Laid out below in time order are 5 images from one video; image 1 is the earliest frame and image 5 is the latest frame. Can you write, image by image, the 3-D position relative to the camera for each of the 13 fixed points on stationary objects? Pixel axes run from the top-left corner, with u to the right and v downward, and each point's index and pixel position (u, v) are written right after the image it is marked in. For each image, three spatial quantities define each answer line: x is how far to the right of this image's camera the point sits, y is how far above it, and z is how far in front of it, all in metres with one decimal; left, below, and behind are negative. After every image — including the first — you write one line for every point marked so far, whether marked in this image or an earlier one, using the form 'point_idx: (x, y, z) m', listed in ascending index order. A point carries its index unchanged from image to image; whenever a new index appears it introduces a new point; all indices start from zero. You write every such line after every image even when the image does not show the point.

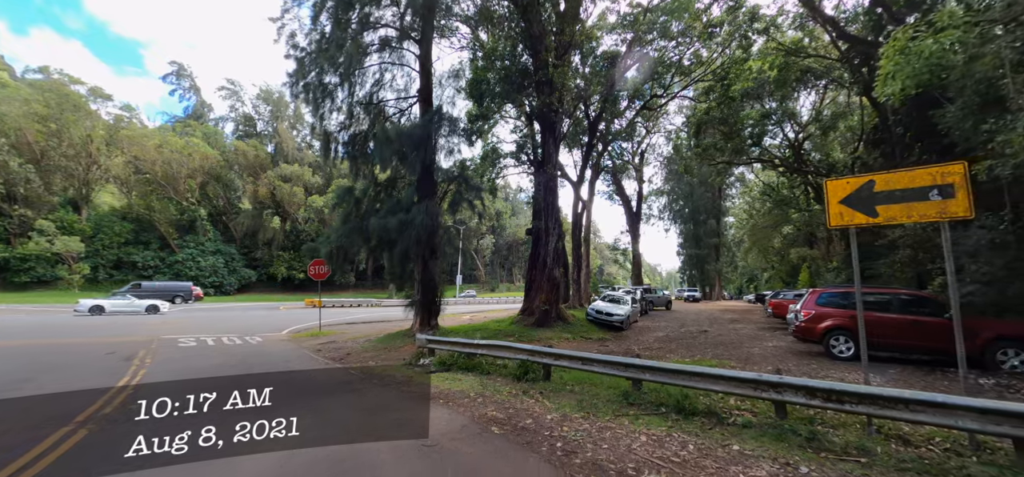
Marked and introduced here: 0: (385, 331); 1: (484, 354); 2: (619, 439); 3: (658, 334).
0: (-4.4, -3.3, +14.3) m
1: (-0.5, -2.0, +7.3) m
2: (+1.0, -1.8, +3.8) m
3: (+5.0, -3.3, +14.1) m
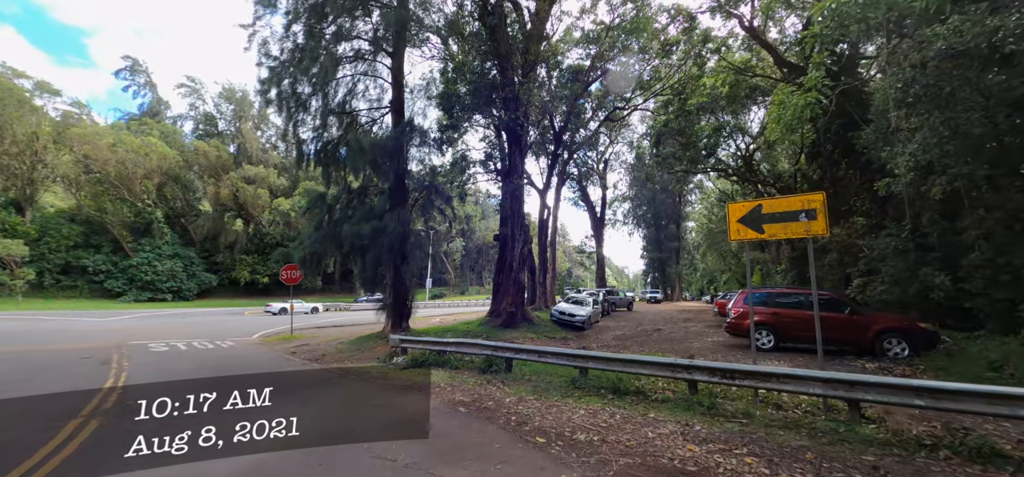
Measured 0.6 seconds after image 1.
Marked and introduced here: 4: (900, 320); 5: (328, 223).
0: (-5.6, -3.5, +14.7) m
1: (-1.2, -2.2, +8.0) m
2: (+0.5, -2.0, +4.7) m
3: (+3.9, -3.5, +15.2) m
4: (+7.9, -1.6, +8.6) m
5: (-6.3, +0.5, +14.0) m
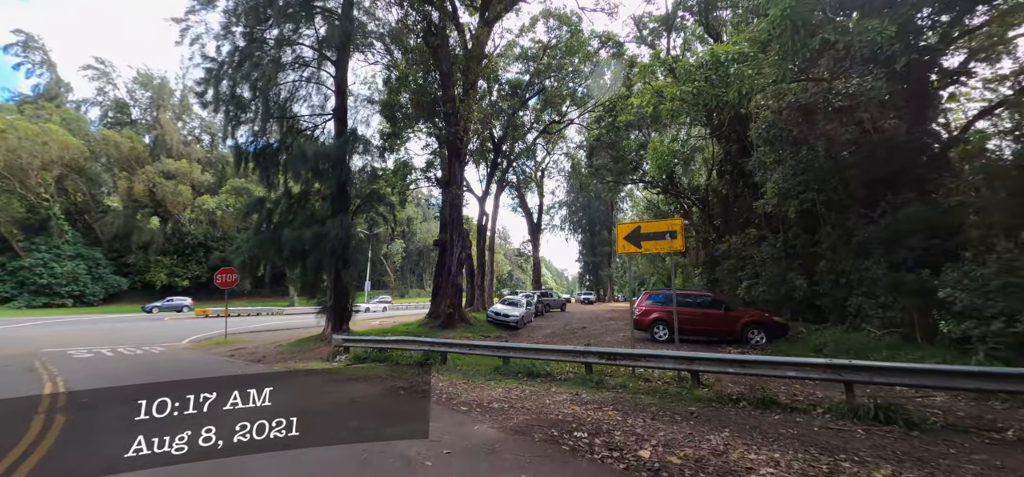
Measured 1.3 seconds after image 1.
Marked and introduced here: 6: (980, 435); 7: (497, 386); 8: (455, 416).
0: (-7.9, -3.6, +14.9) m
1: (-2.6, -2.4, +8.8) m
2: (-0.4, -2.1, +5.8) m
3: (+1.4, -3.8, +16.7) m
4: (+6.3, -1.9, +10.7) m
5: (-8.4, +0.4, +14.1) m
6: (+4.7, -1.9, +4.1) m
7: (-0.2, -2.1, +5.9) m
8: (-0.6, -2.1, +4.7) m
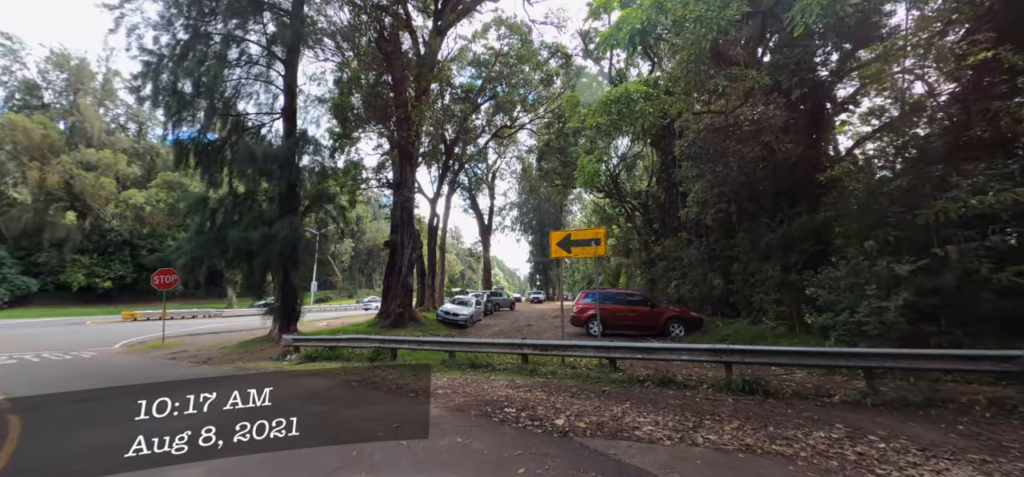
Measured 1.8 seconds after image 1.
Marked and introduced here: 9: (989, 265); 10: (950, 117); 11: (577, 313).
0: (-9.8, -3.6, +14.6) m
1: (-3.8, -2.4, +9.2) m
2: (-1.3, -2.2, +6.4) m
3: (-0.8, -3.9, +17.5) m
4: (+4.8, -2.0, +12.1) m
5: (-10.2, +0.4, +13.8) m
6: (+4.0, -2.1, +5.4) m
7: (-1.1, -2.2, +6.6) m
8: (-1.3, -2.1, +5.3) m
9: (+7.4, -0.4, +6.4) m
10: (+8.2, +2.3, +7.4) m
11: (+2.0, -2.3, +12.6) m
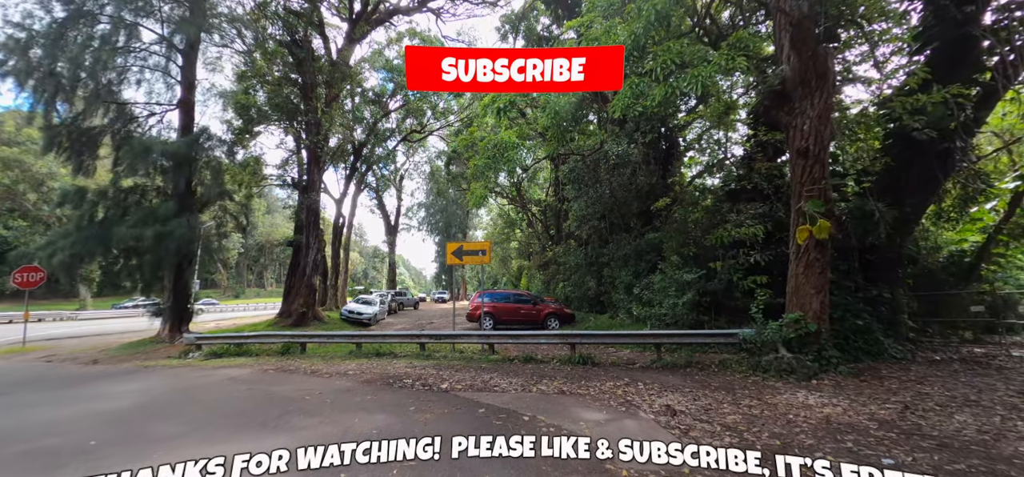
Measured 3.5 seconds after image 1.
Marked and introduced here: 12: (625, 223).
0: (-13.3, -3.5, +13.8) m
1: (-6.3, -2.5, +9.9) m
2: (-3.2, -2.4, +7.7) m
3: (-5.2, -4.0, +18.6) m
4: (+1.5, -2.4, +14.6) m
5: (-13.4, +0.5, +13.0) m
6: (+2.1, -2.4, +7.8) m
7: (-3.1, -2.4, +7.9) m
8: (-3.0, -2.3, +6.6) m
9: (+5.3, -0.9, +9.6) m
10: (+5.9, +1.8, +10.7) m
11: (-1.3, -2.5, +14.4) m
12: (+4.3, +0.6, +15.8) m
